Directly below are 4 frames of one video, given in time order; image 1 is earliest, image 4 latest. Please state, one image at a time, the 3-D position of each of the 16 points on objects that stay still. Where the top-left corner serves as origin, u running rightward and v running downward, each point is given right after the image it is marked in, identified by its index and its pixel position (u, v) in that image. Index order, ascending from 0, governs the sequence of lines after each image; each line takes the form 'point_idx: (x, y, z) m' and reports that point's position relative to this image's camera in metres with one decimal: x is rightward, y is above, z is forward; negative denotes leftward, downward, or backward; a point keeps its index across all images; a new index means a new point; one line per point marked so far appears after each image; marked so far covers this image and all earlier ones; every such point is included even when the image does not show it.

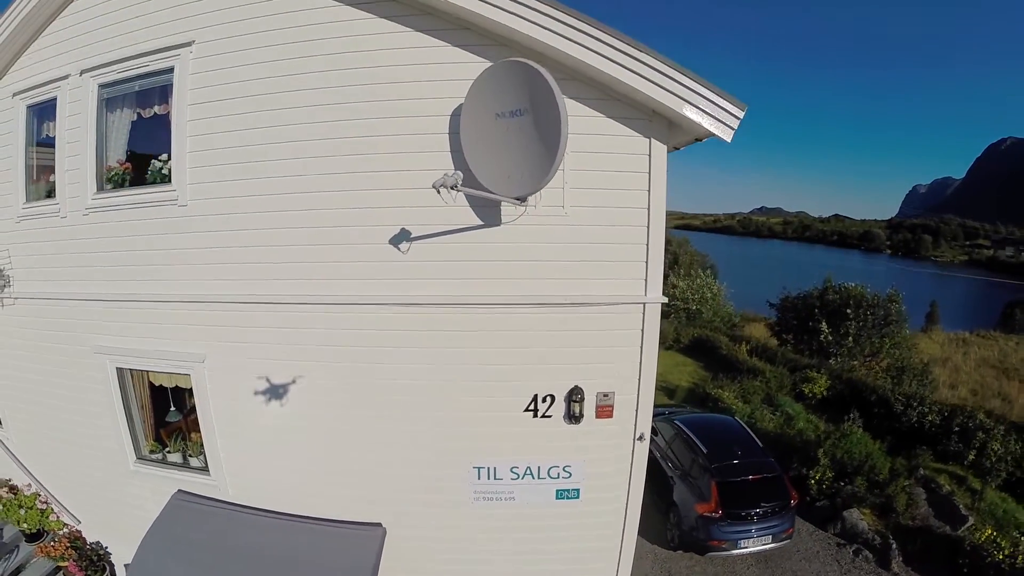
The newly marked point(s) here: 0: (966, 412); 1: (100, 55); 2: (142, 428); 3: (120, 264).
0: (+10.5, -2.9, +9.9) m
1: (-4.5, +2.4, +4.3) m
2: (-4.3, -1.7, +5.1) m
3: (-4.1, +0.2, +4.6) m
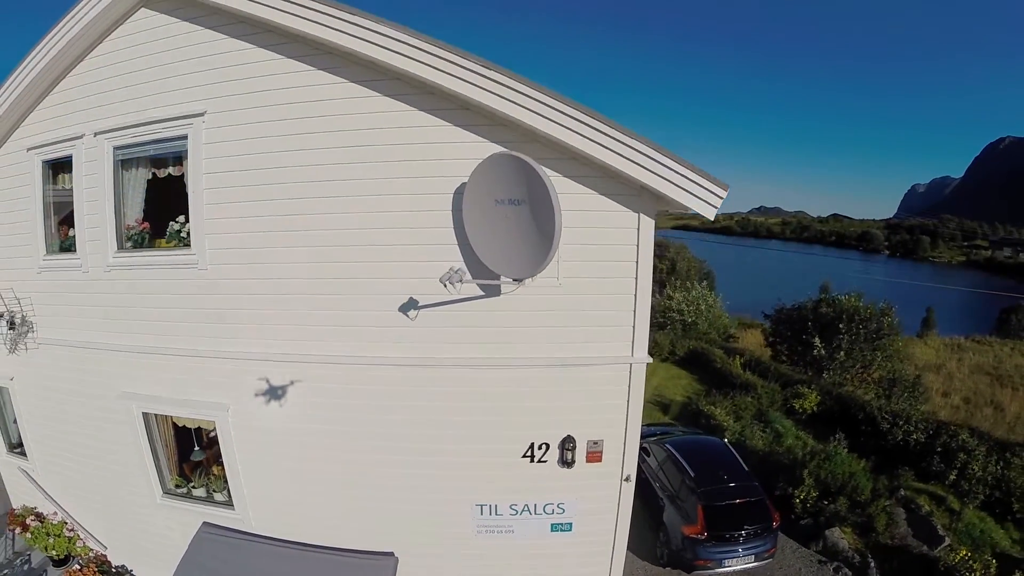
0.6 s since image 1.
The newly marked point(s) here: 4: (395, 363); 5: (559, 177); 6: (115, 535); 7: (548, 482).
0: (+10.4, -3.5, +10.2) m
1: (-4.5, +1.8, +4.7) m
2: (-4.3, -2.2, +5.4) m
3: (-4.2, -0.4, +4.9) m
4: (-1.2, -0.8, +4.4) m
5: (+0.4, +0.9, +4.1) m
6: (-5.3, -3.4, +5.9) m
7: (+0.4, -2.0, +4.6) m
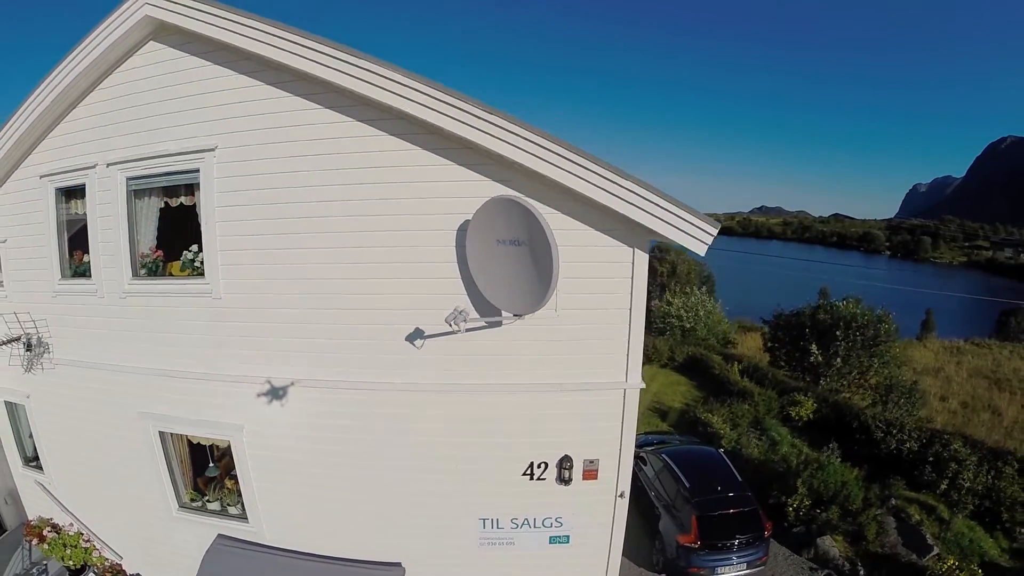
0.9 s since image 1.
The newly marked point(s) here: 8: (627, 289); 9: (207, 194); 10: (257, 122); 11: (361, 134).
0: (+10.5, -3.7, +10.5) m
1: (-4.5, +1.5, +4.9) m
2: (-4.3, -2.5, +5.7) m
3: (-4.2, -0.7, +5.2) m
4: (-1.2, -1.1, +4.6) m
5: (+0.4, +0.6, +4.3) m
6: (-5.3, -3.6, +6.2) m
7: (+0.4, -2.3, +4.8) m
8: (+1.1, 0.0, +4.4) m
9: (-3.3, +0.9, +4.7) m
10: (-2.7, +1.6, +4.5) m
11: (-1.5, +1.5, +4.4) m
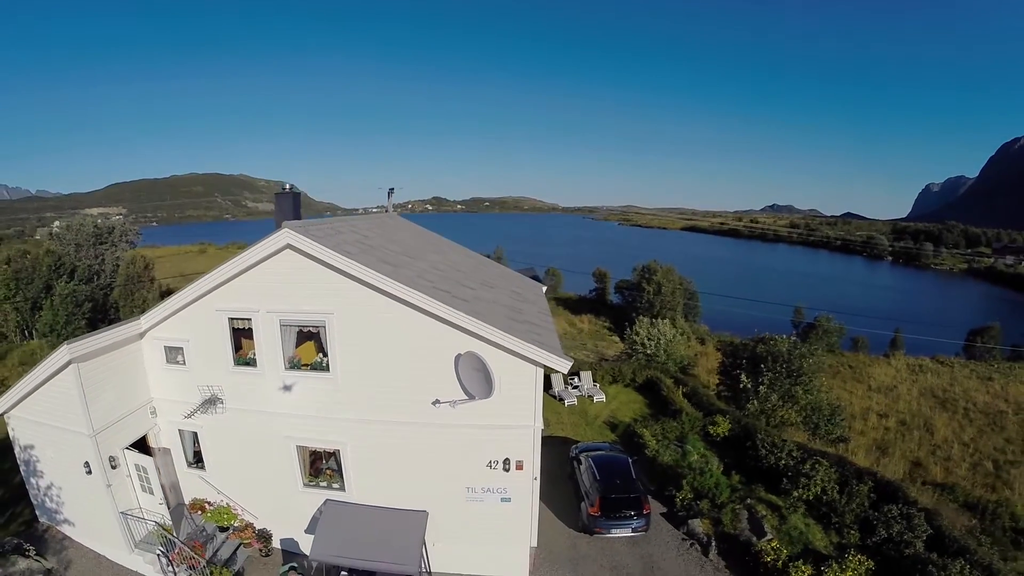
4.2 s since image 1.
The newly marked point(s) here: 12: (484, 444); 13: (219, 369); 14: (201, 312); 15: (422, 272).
0: (+9.9, -5.6, +14.8) m
1: (-5.1, -0.3, +9.6) m
2: (-4.9, -4.3, +10.3) m
3: (-4.8, -2.5, +9.8) m
4: (-1.8, -2.9, +9.2) m
5: (-0.2, -1.2, +8.9) m
6: (-5.9, -5.5, +10.8) m
7: (-0.2, -4.1, +9.4) m
8: (+0.5, -1.9, +8.9) m
9: (-3.9, -0.9, +9.3) m
10: (-3.3, -0.2, +9.2) m
11: (-2.1, -0.3, +9.0) m
12: (-0.6, -3.3, +9.2) m
13: (-7.1, -1.9, +10.5) m
14: (-7.3, -0.5, +10.4) m
15: (-2.1, +0.4, +10.2) m
